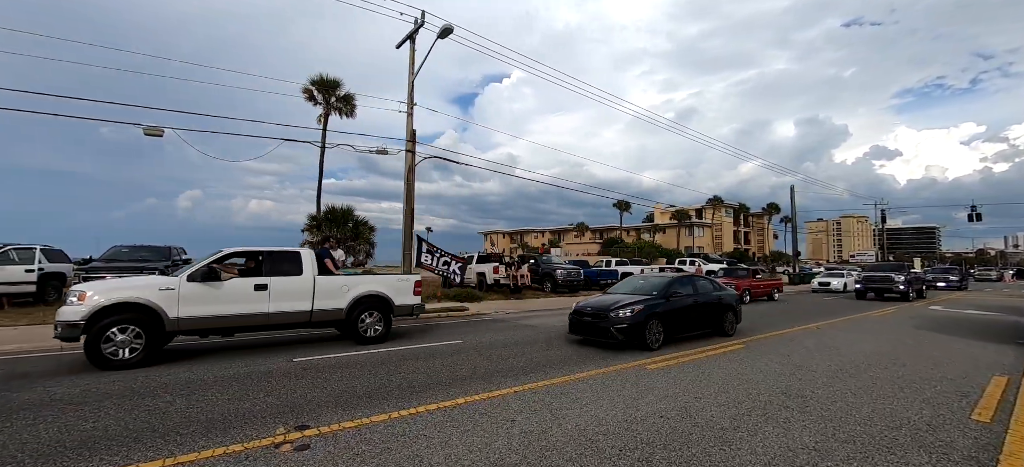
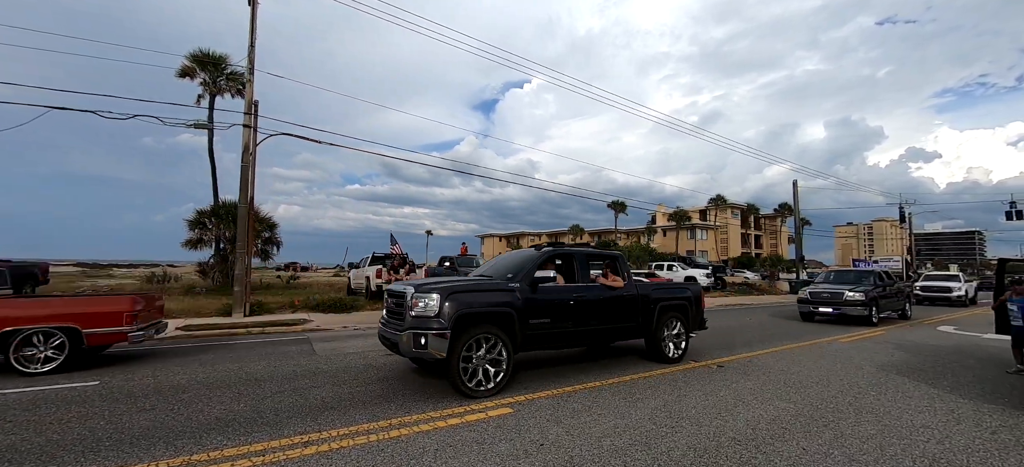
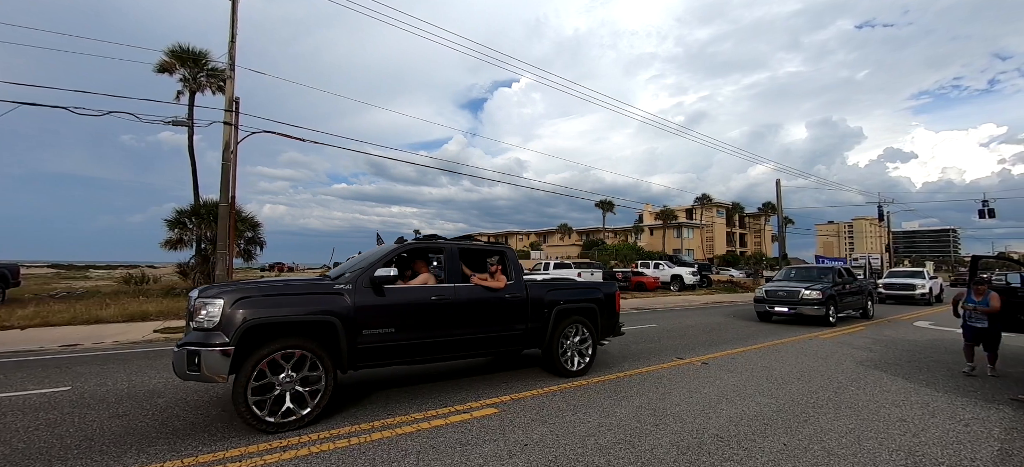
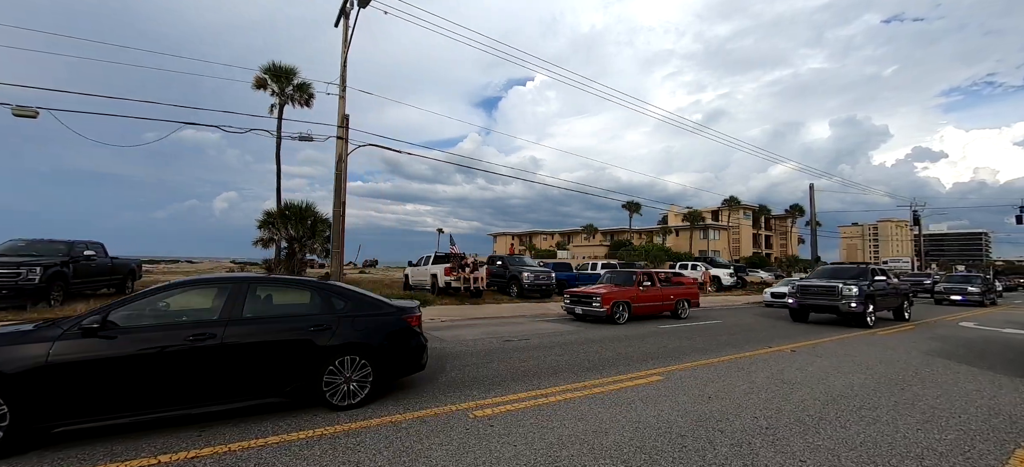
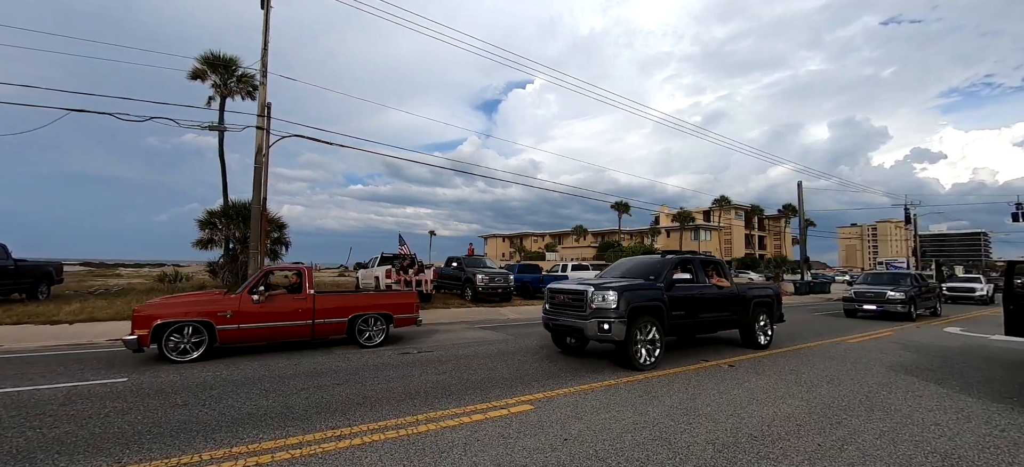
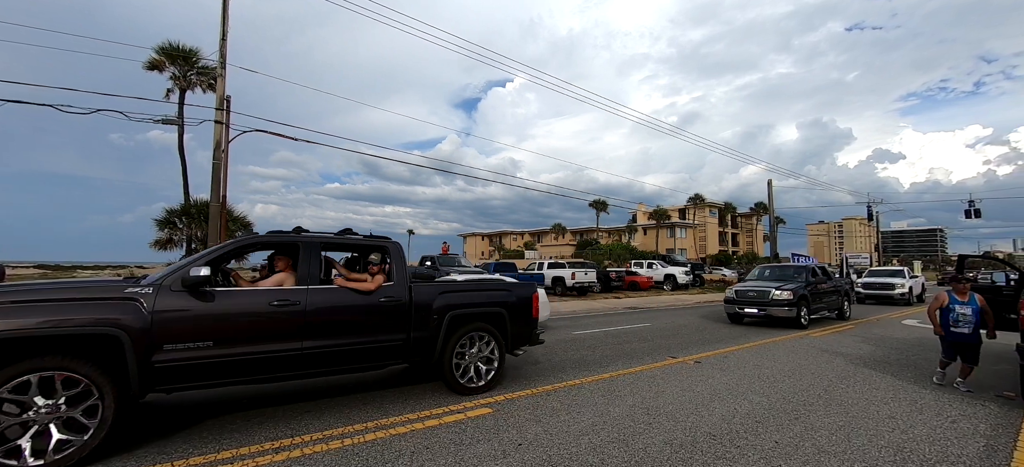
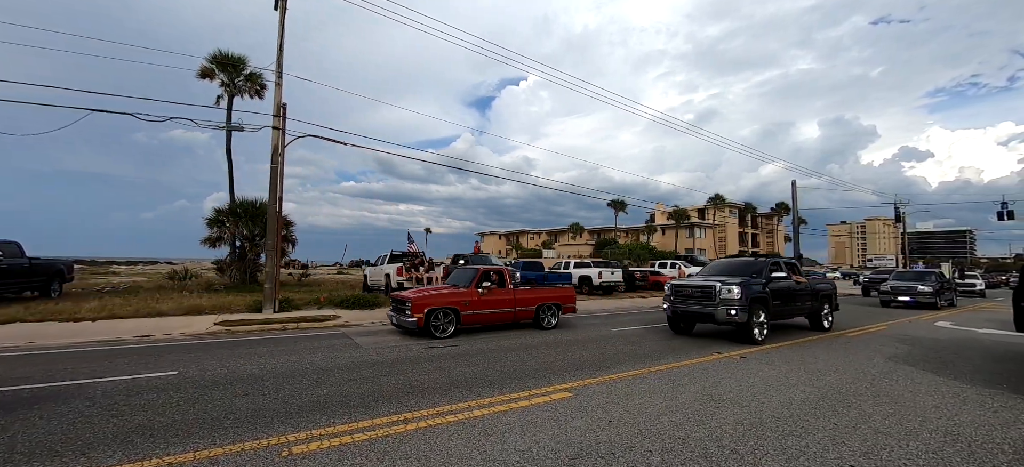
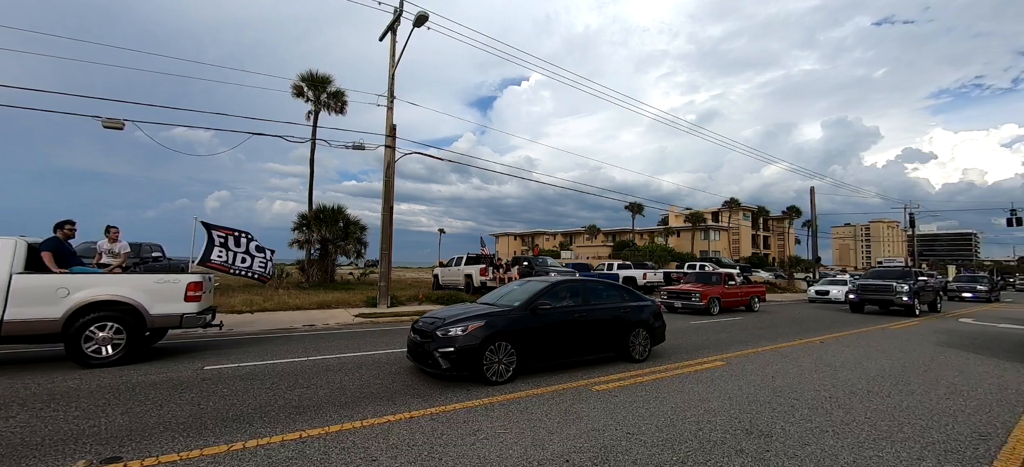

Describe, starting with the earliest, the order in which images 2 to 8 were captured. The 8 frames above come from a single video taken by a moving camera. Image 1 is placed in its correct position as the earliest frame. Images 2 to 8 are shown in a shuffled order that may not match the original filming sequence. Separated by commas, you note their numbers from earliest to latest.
8, 4, 7, 5, 2, 3, 6
